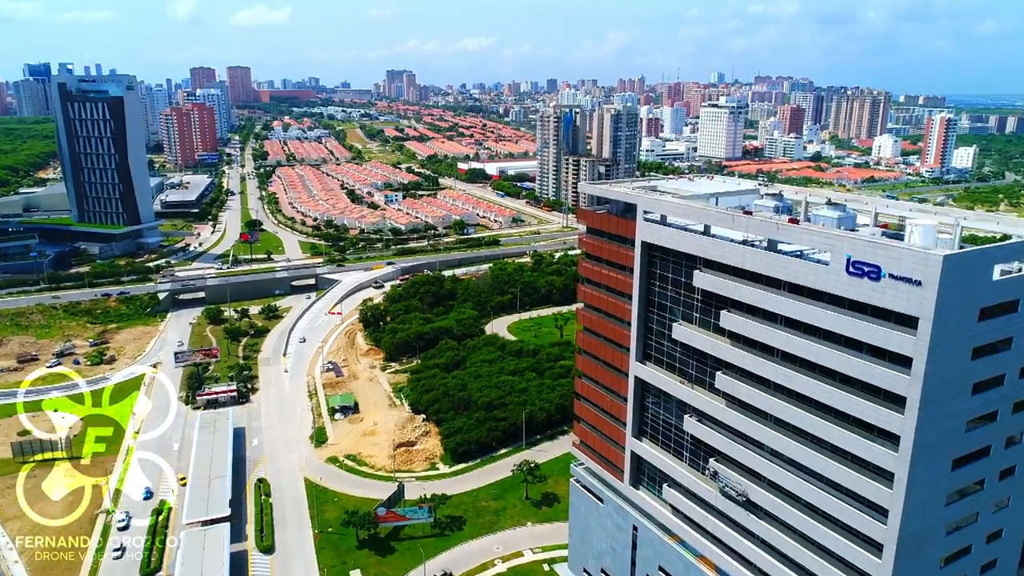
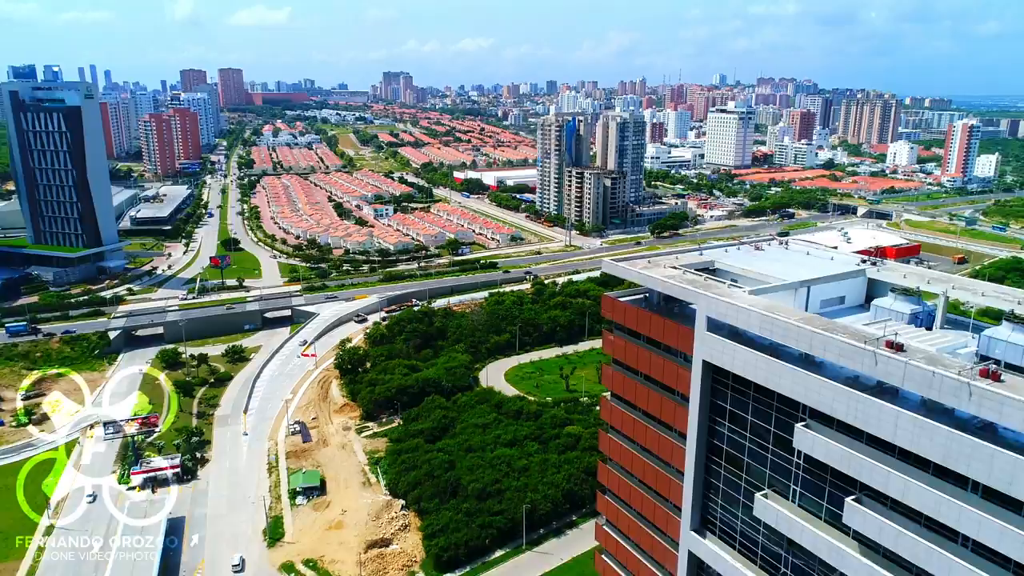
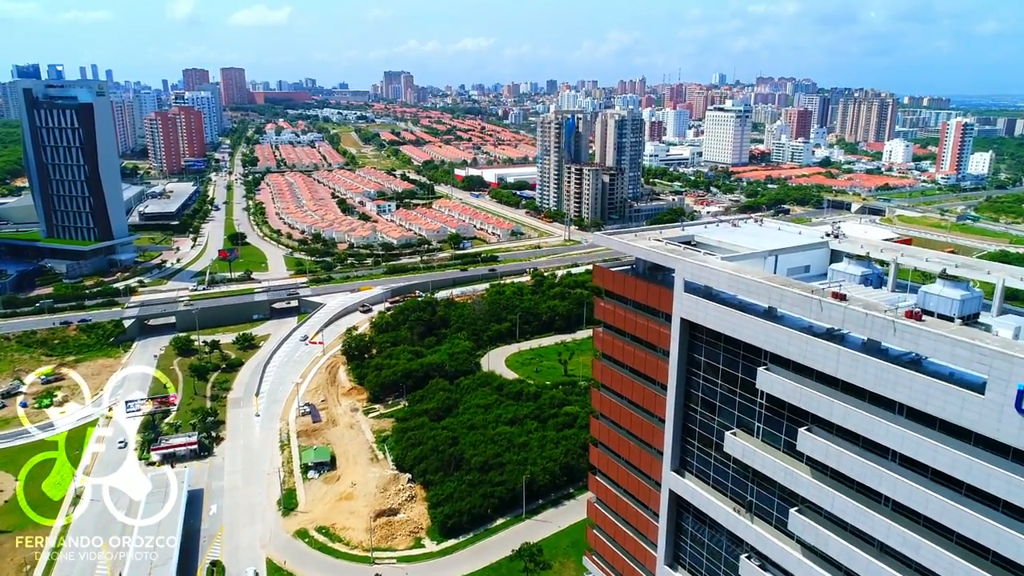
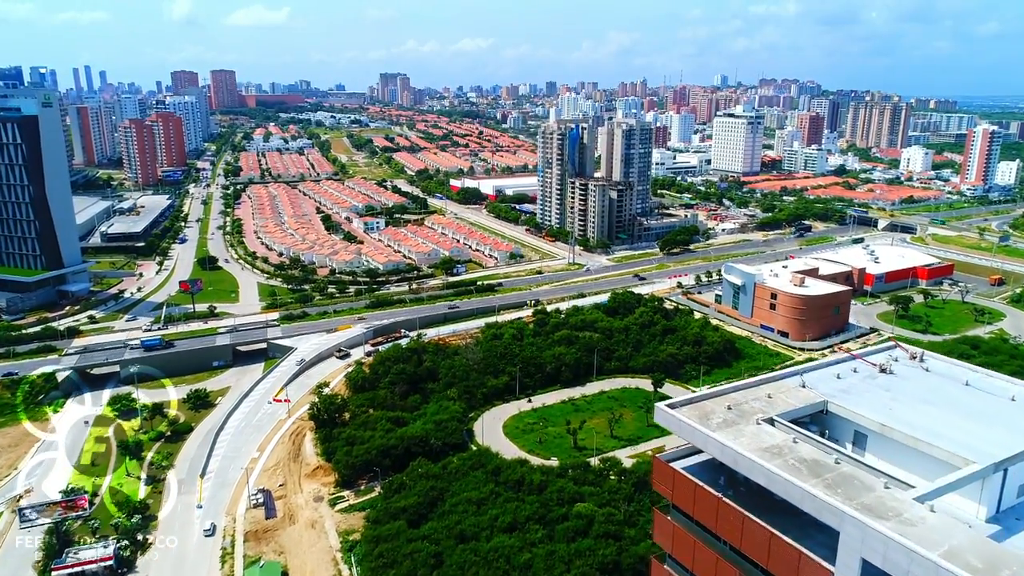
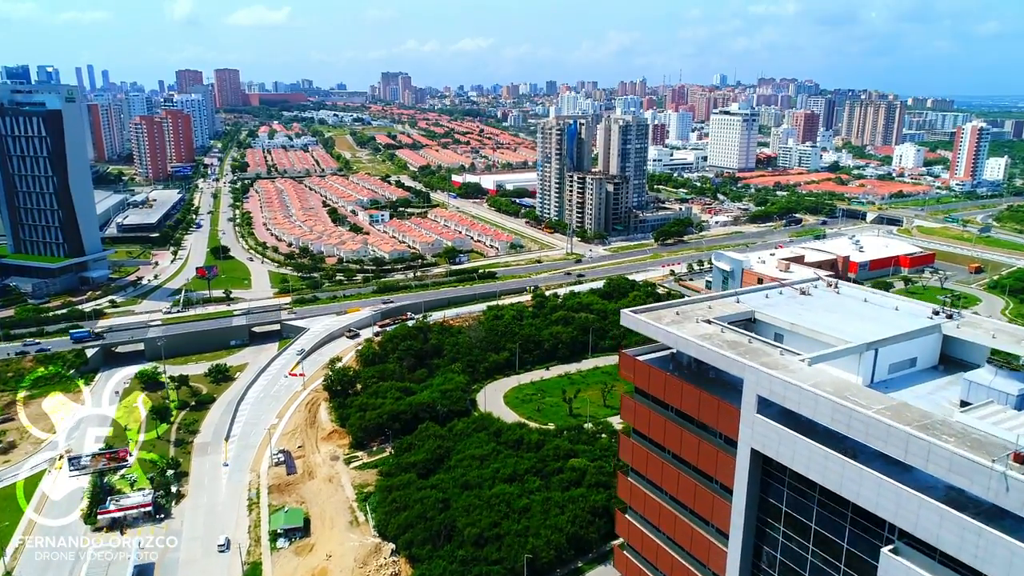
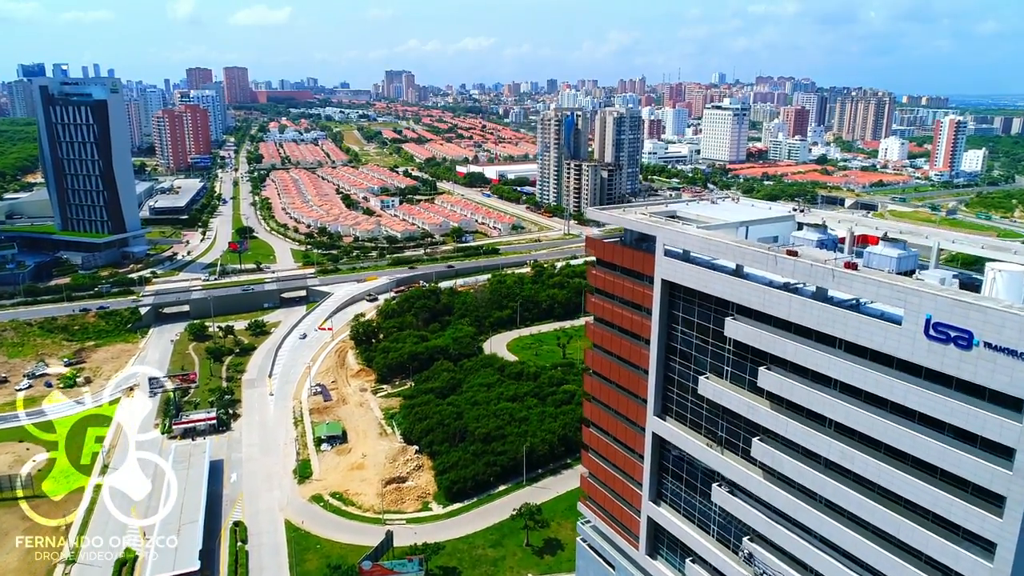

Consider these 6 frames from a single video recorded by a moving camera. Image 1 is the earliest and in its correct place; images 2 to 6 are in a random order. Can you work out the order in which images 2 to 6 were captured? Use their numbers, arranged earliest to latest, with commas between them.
6, 3, 2, 5, 4
